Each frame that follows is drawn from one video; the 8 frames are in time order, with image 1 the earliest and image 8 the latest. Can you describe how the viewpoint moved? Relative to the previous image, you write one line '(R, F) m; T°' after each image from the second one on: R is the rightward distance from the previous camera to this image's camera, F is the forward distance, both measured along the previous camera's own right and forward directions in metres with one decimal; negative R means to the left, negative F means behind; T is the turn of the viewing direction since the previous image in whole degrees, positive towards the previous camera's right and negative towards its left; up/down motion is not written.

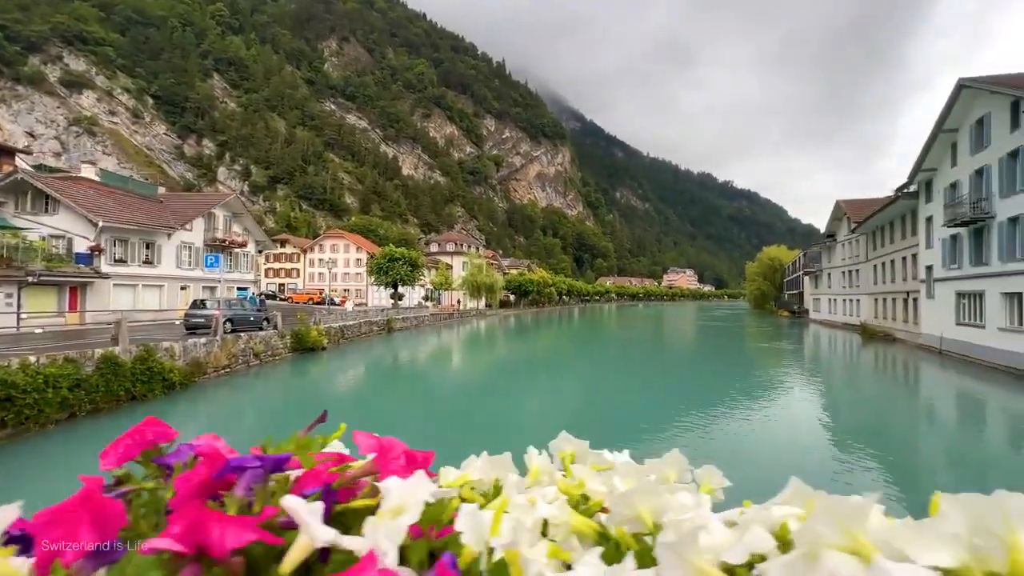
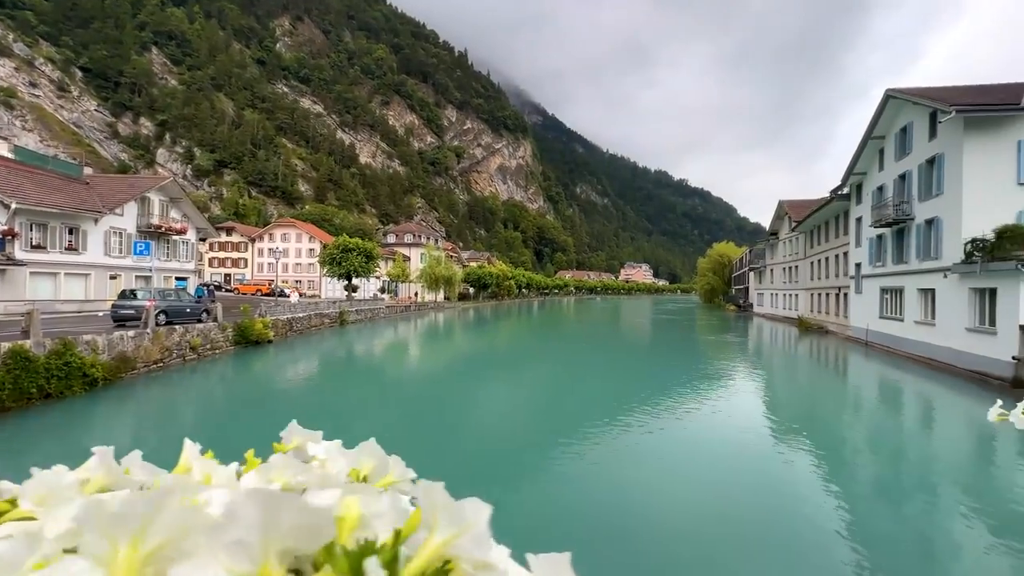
(+0.1, +1.2) m; +4°
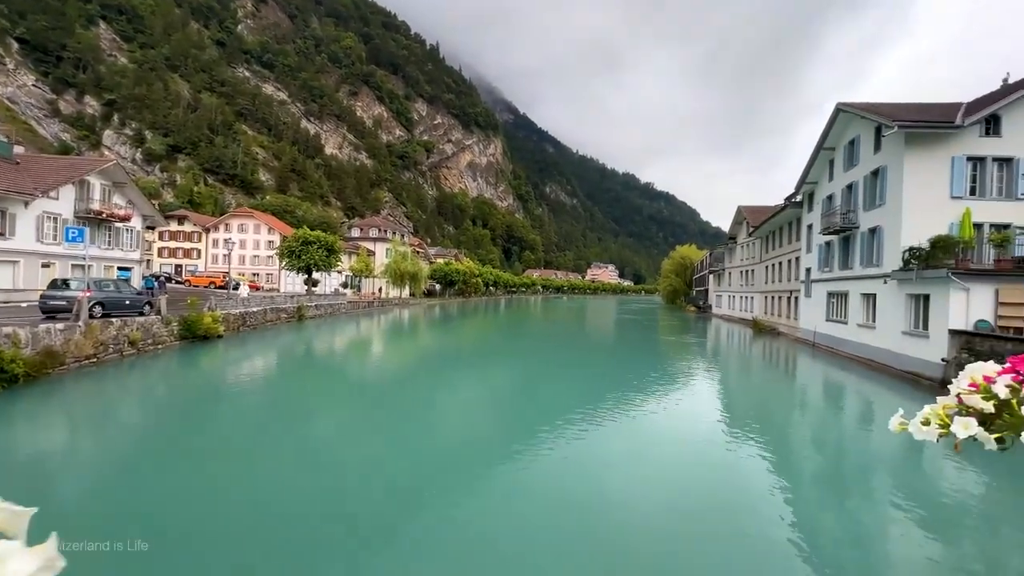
(+0.1, +0.8) m; +4°
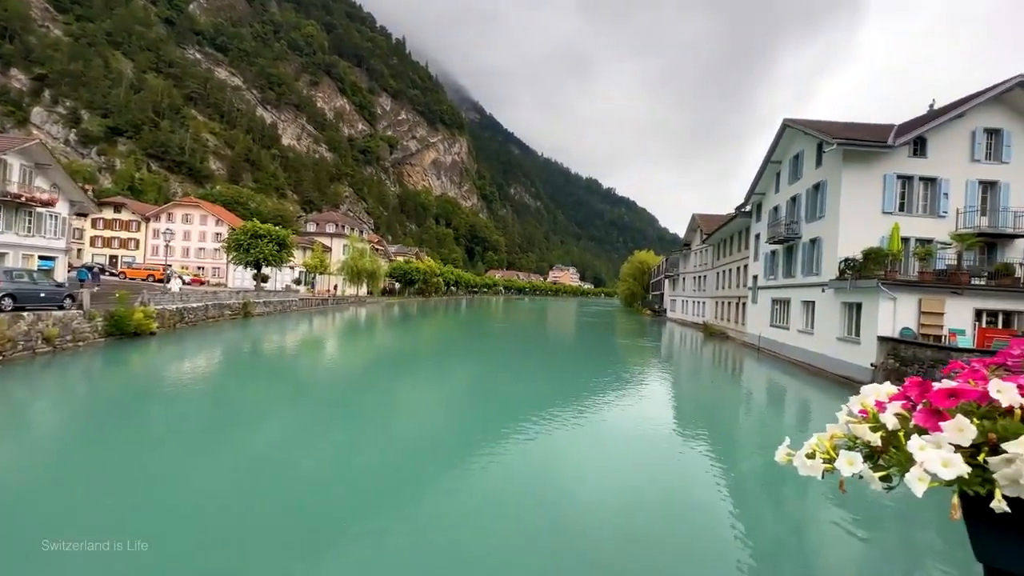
(+0.3, -0.1) m; +4°
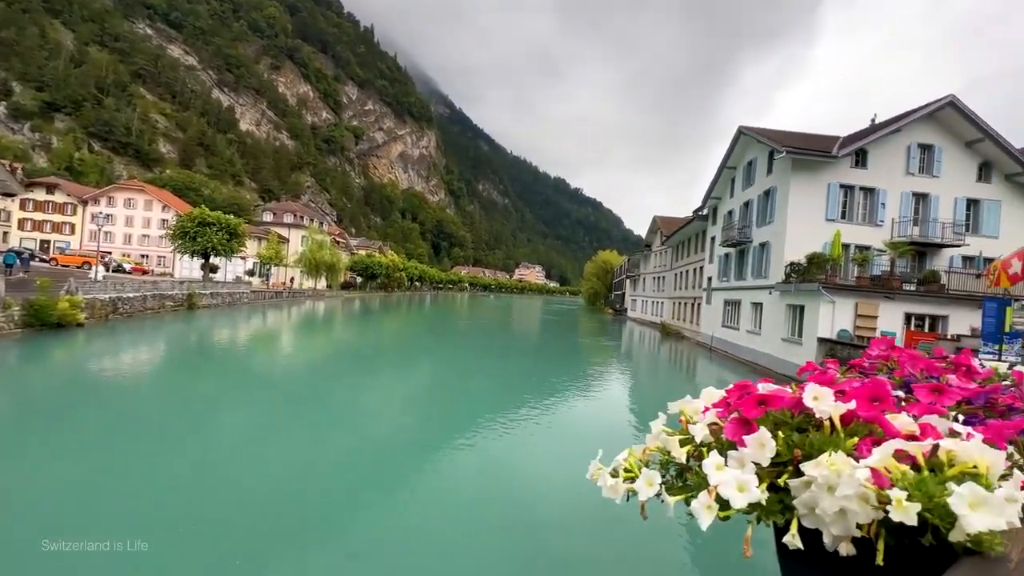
(+0.4, 0.0) m; +4°
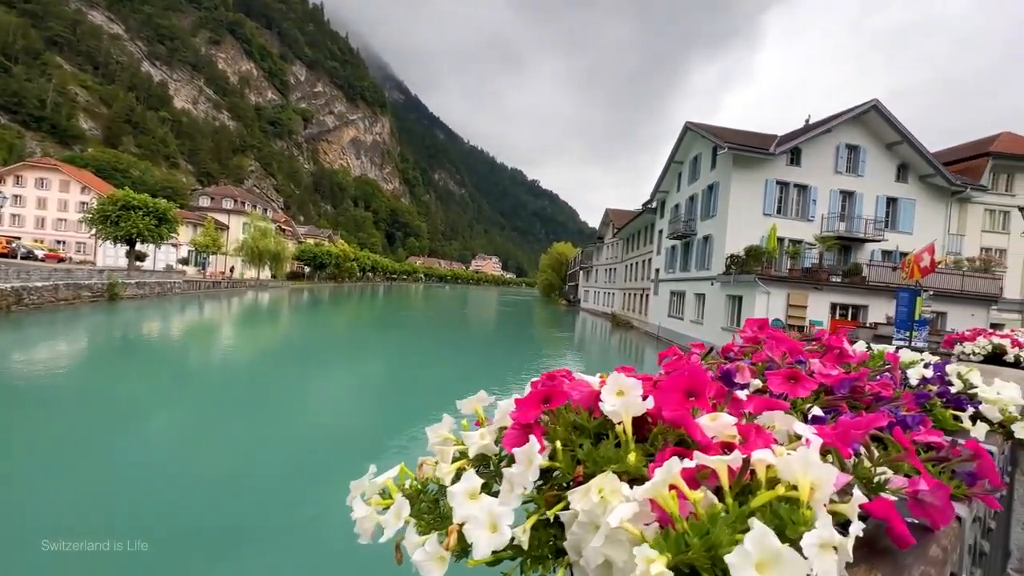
(+0.4, +0.2) m; +5°
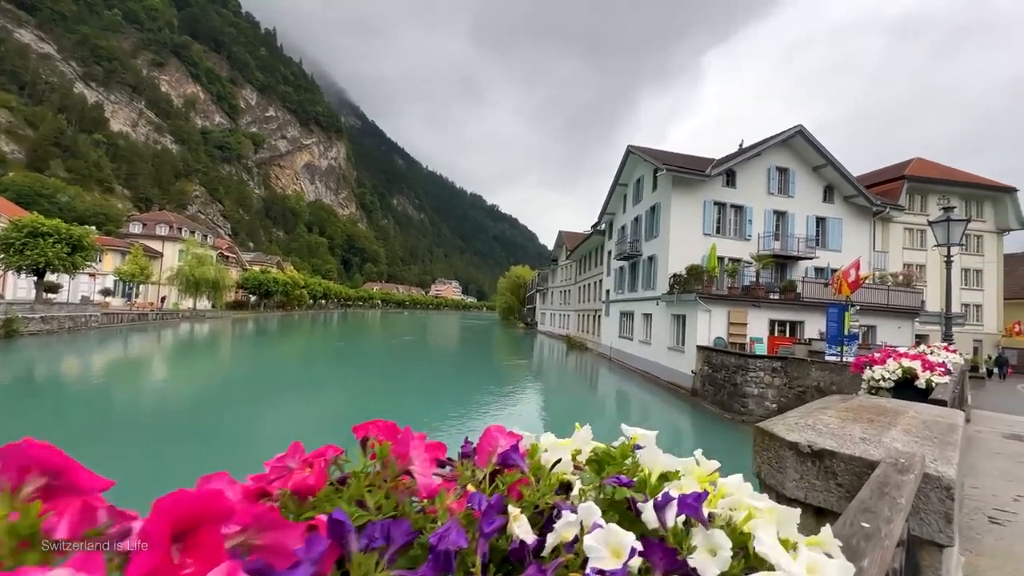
(+0.6, +0.5) m; +5°
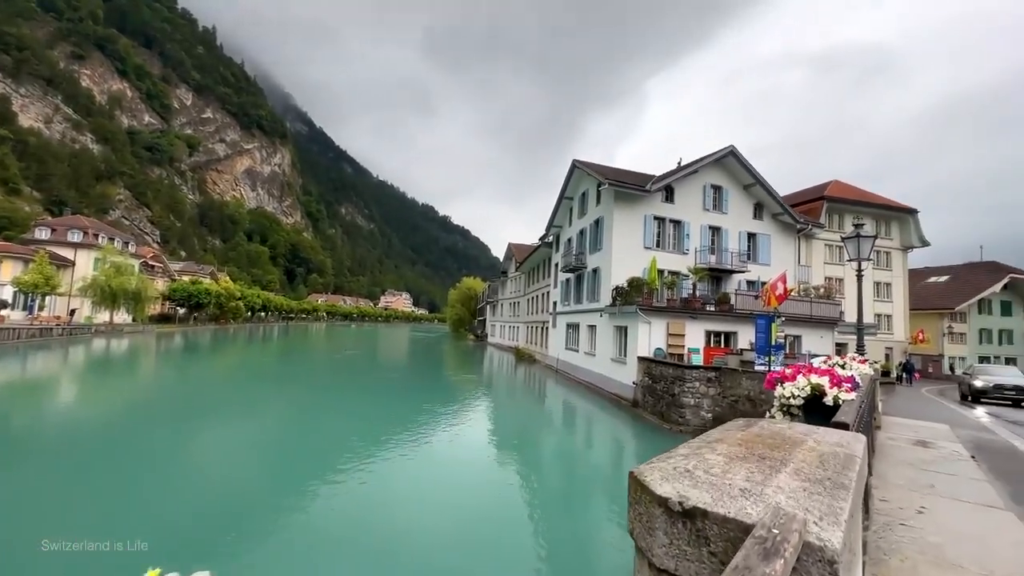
(+0.3, +0.2) m; +6°
